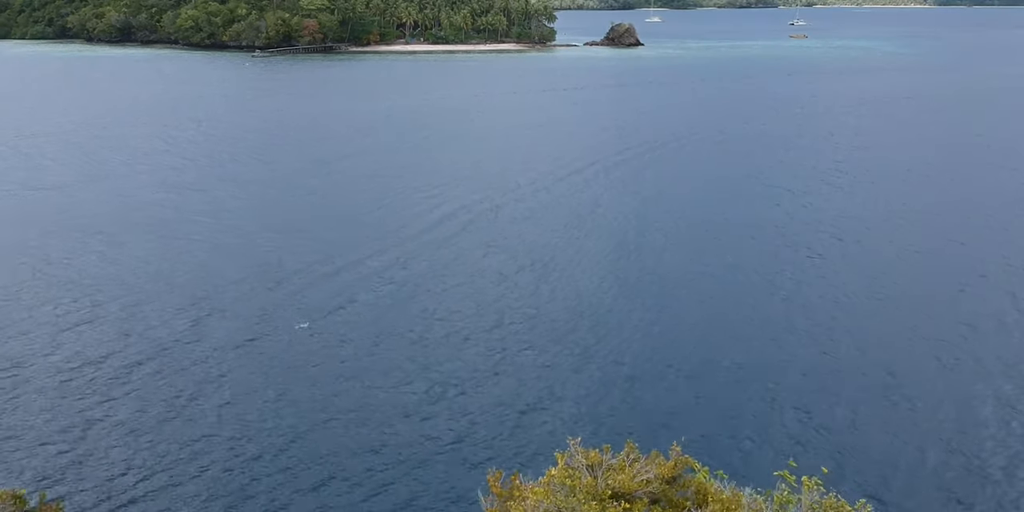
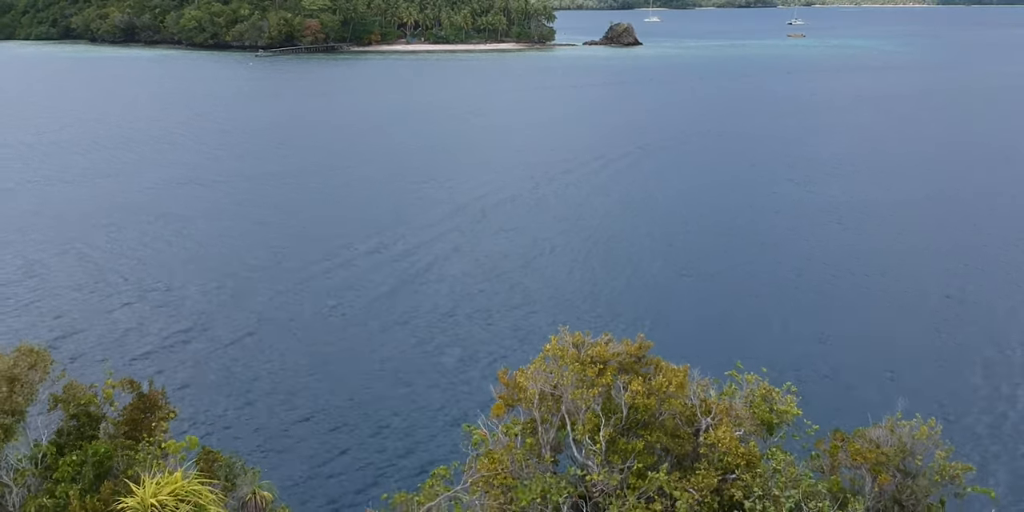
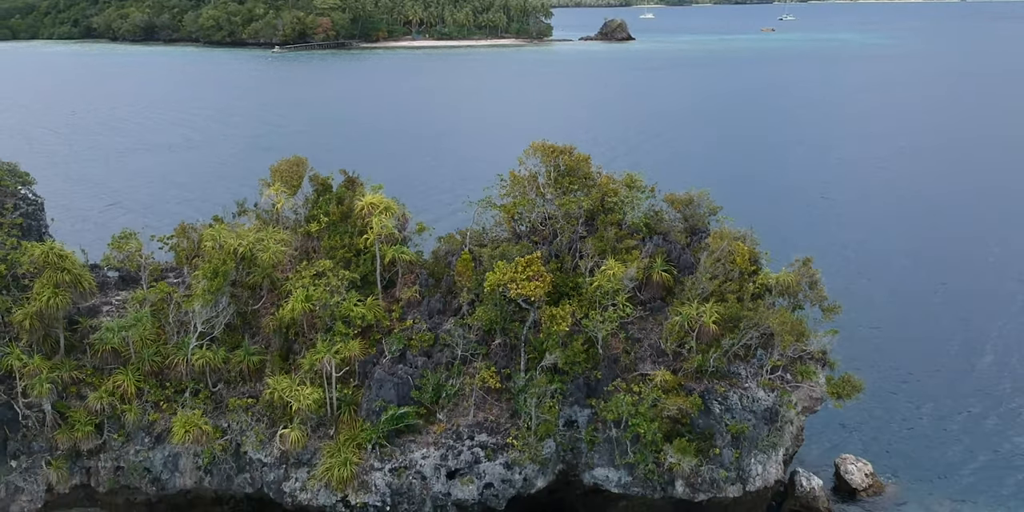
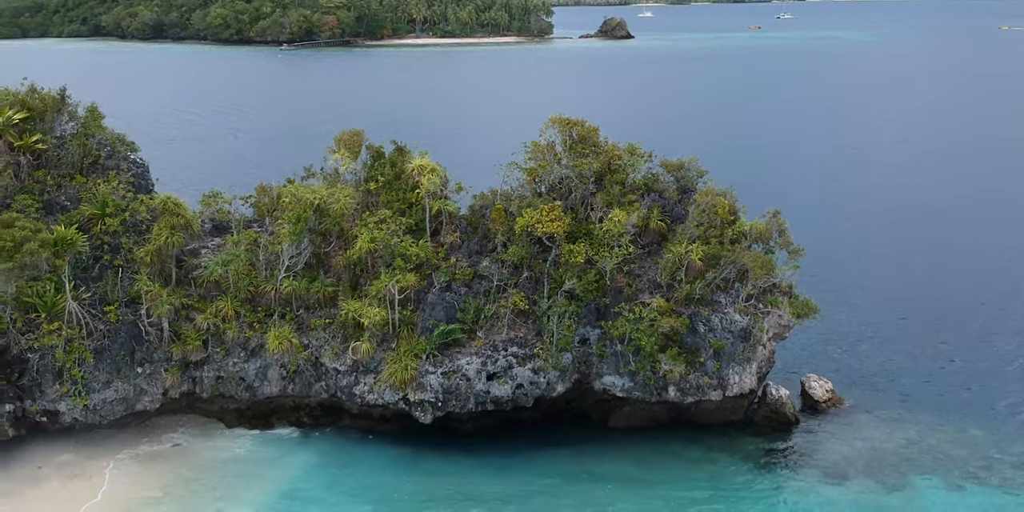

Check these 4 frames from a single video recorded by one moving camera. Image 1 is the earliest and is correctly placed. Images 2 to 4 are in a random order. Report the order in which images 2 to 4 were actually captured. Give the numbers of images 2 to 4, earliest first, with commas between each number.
2, 3, 4
